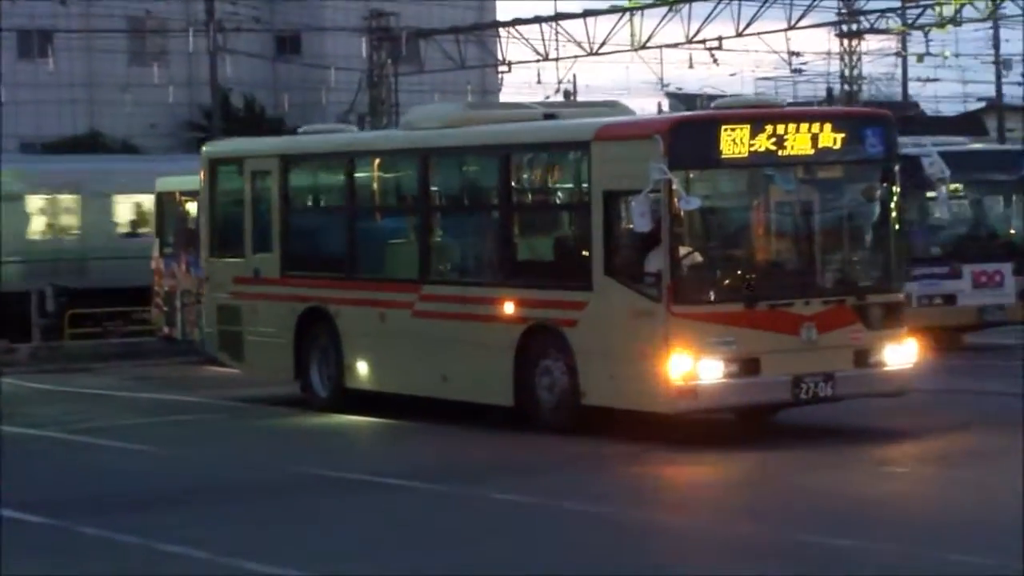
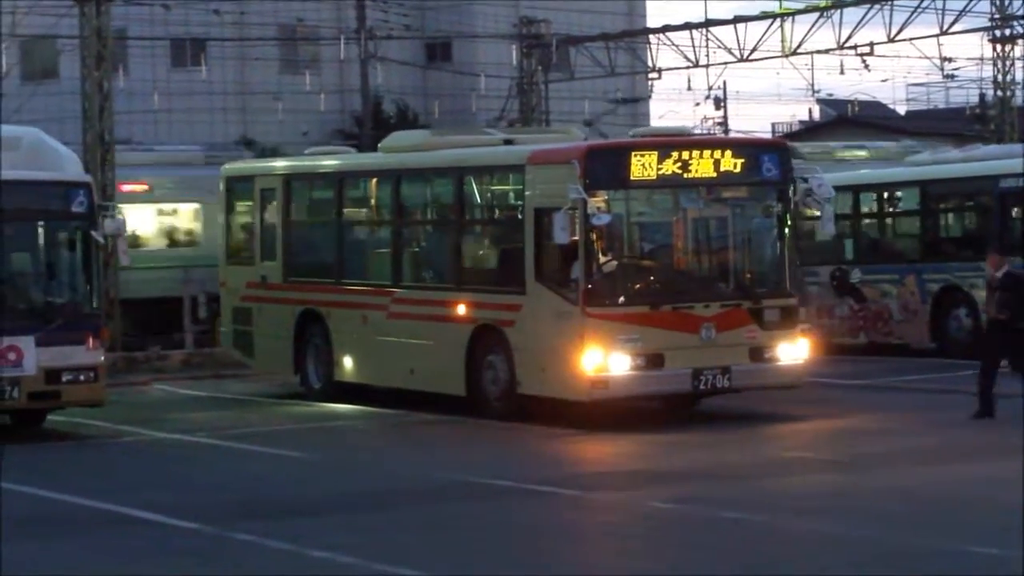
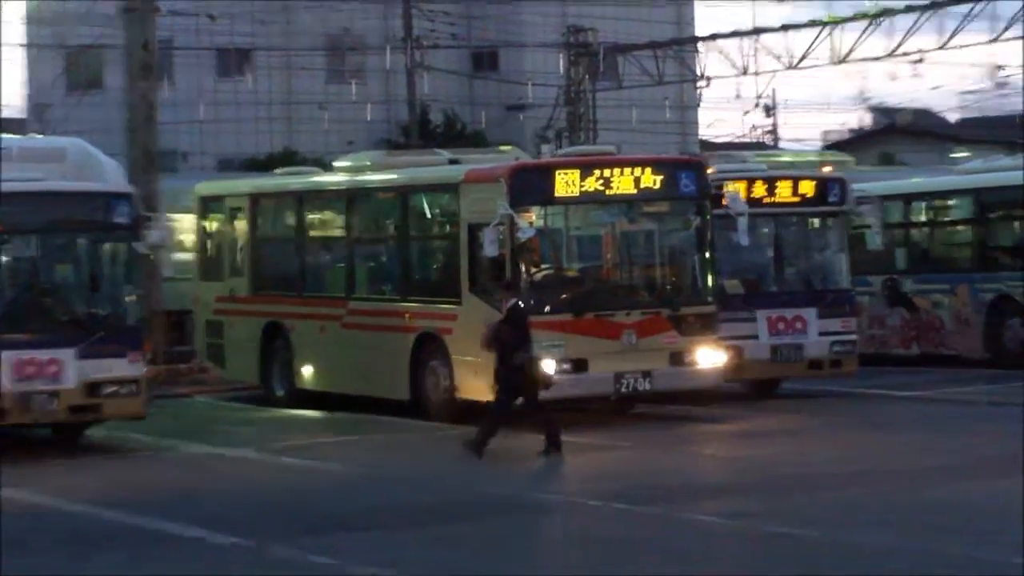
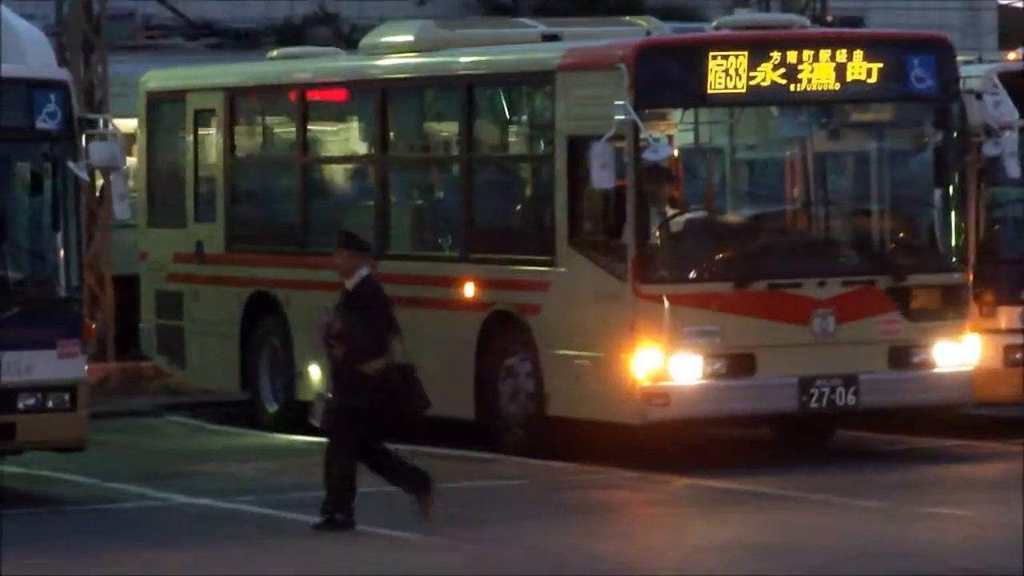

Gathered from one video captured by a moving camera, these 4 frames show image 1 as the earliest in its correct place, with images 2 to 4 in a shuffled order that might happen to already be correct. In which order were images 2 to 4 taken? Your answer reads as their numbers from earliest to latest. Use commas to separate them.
2, 3, 4
